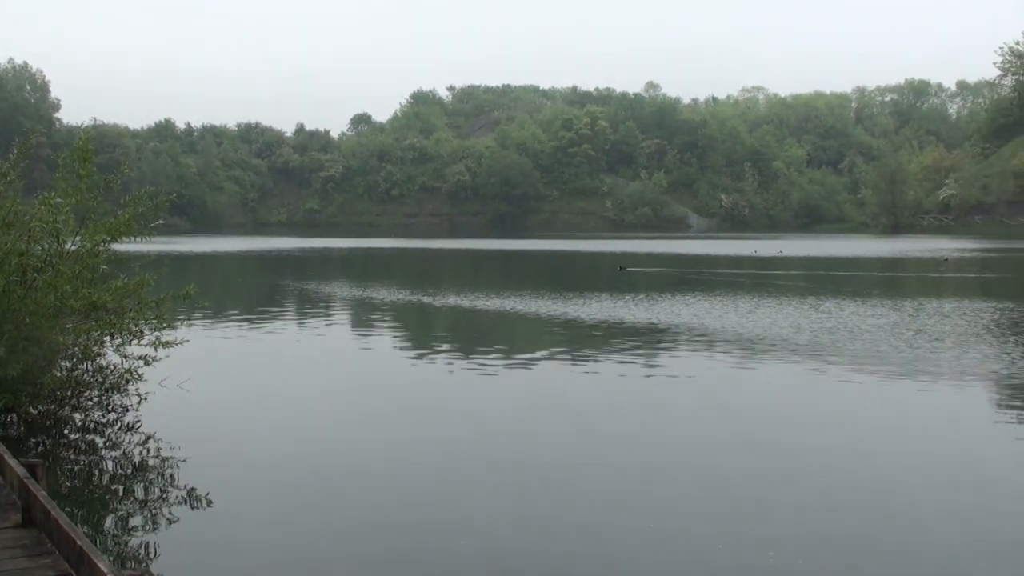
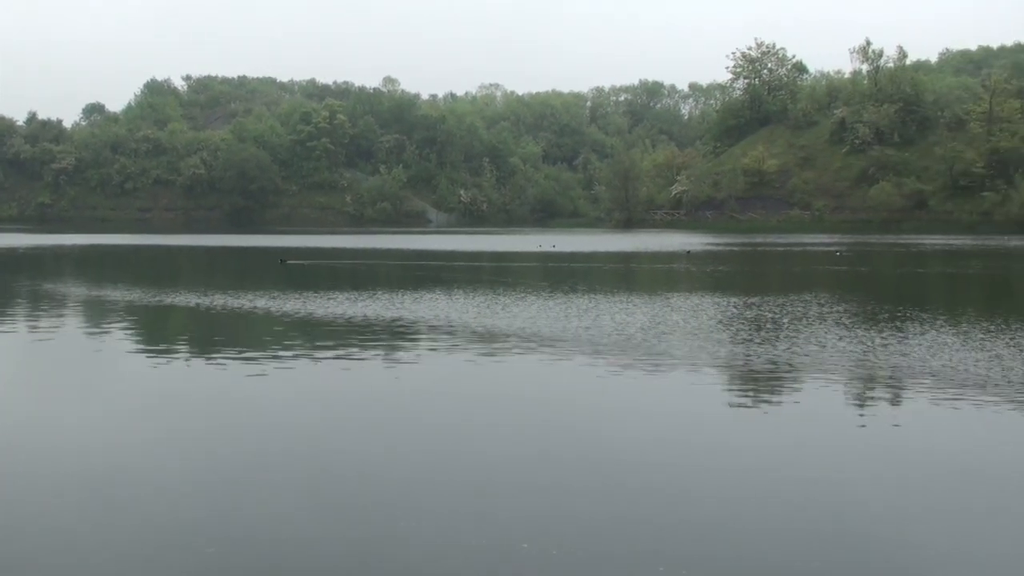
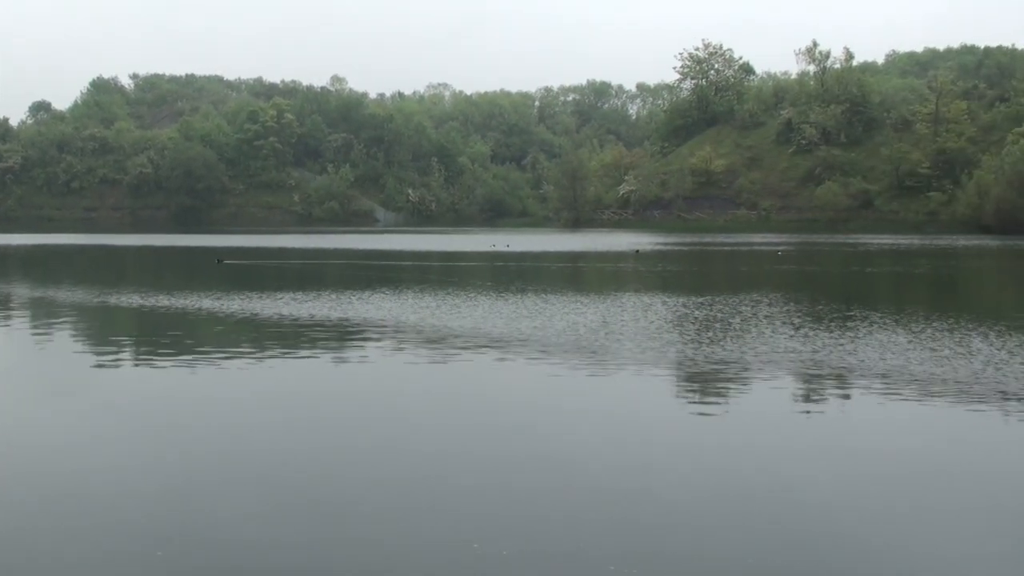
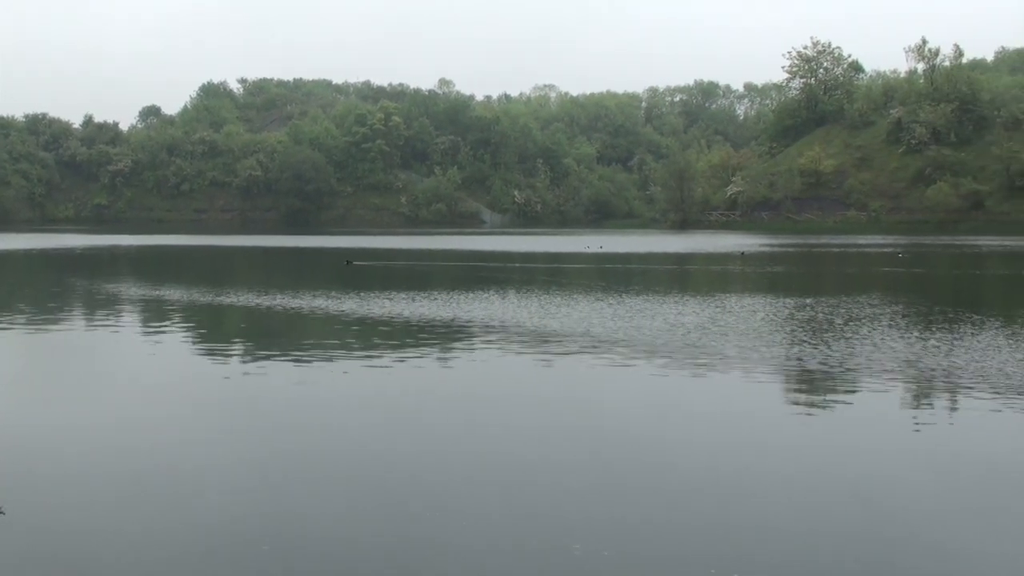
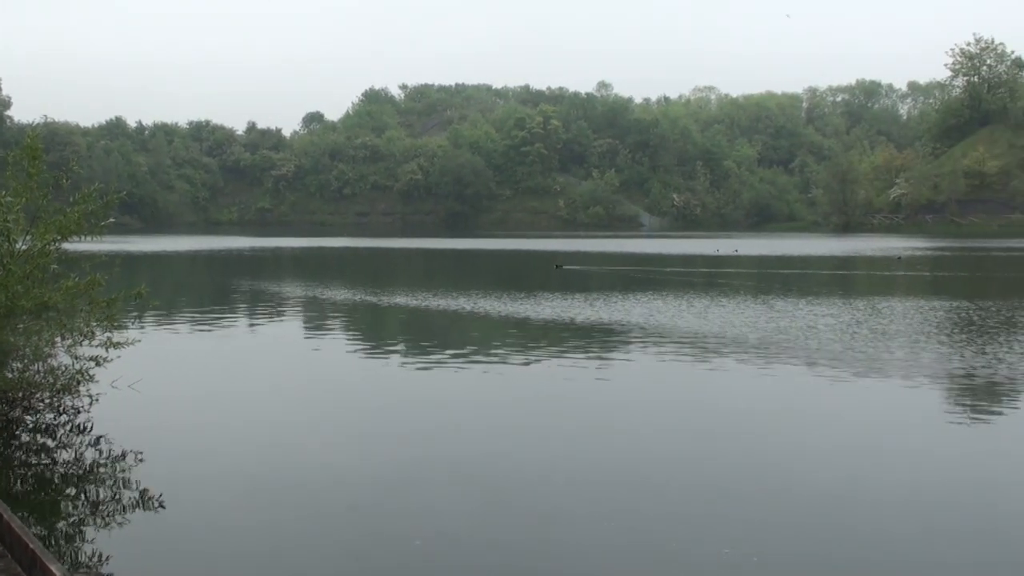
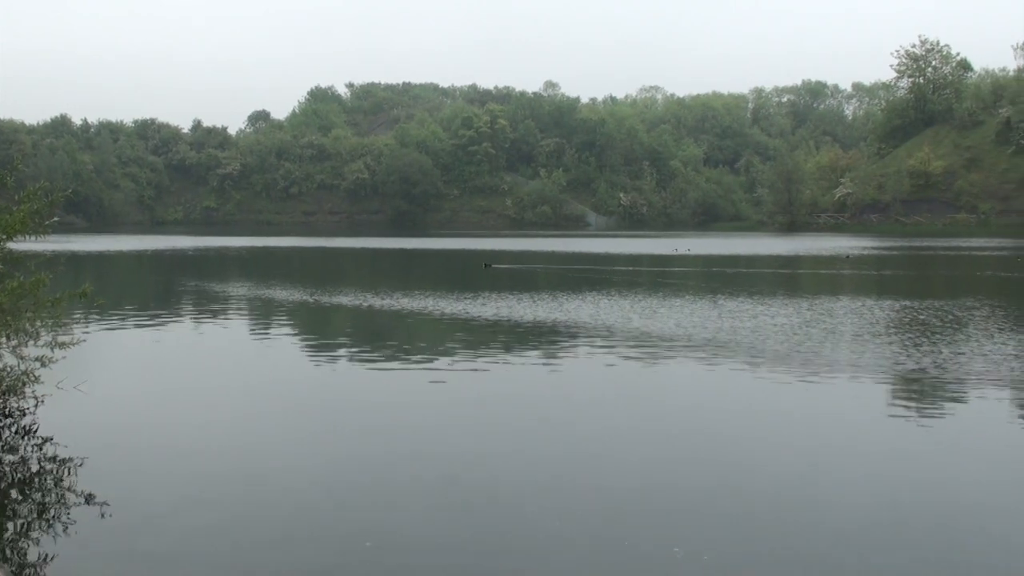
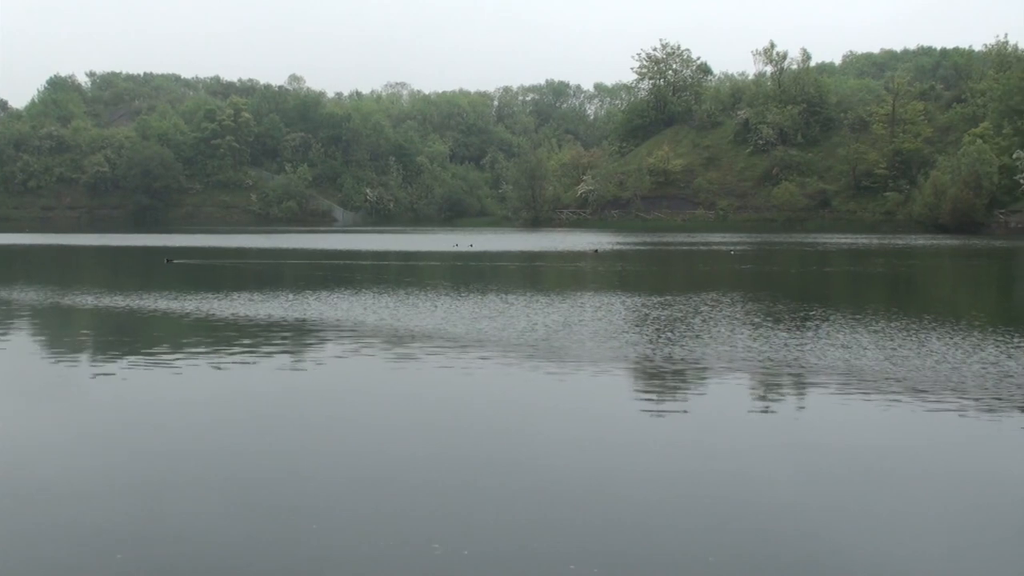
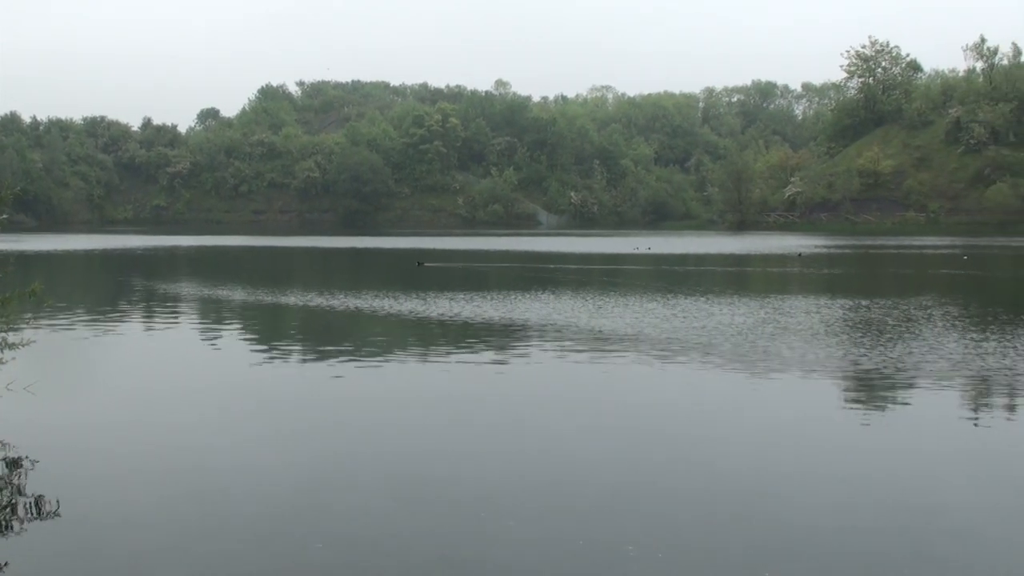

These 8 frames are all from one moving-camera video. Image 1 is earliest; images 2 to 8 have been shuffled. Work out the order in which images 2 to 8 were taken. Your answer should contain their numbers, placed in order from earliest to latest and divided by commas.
5, 6, 8, 4, 2, 3, 7
